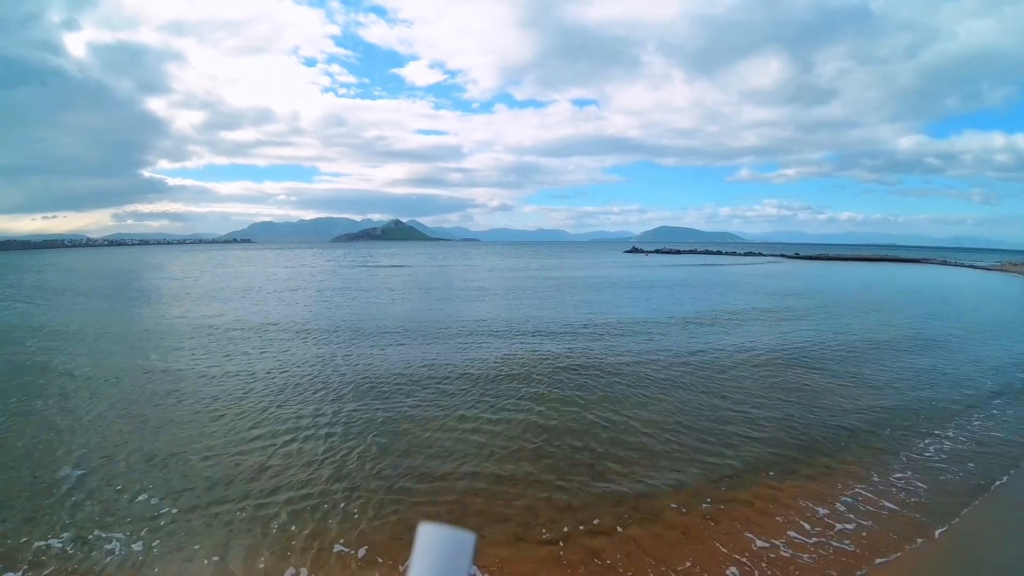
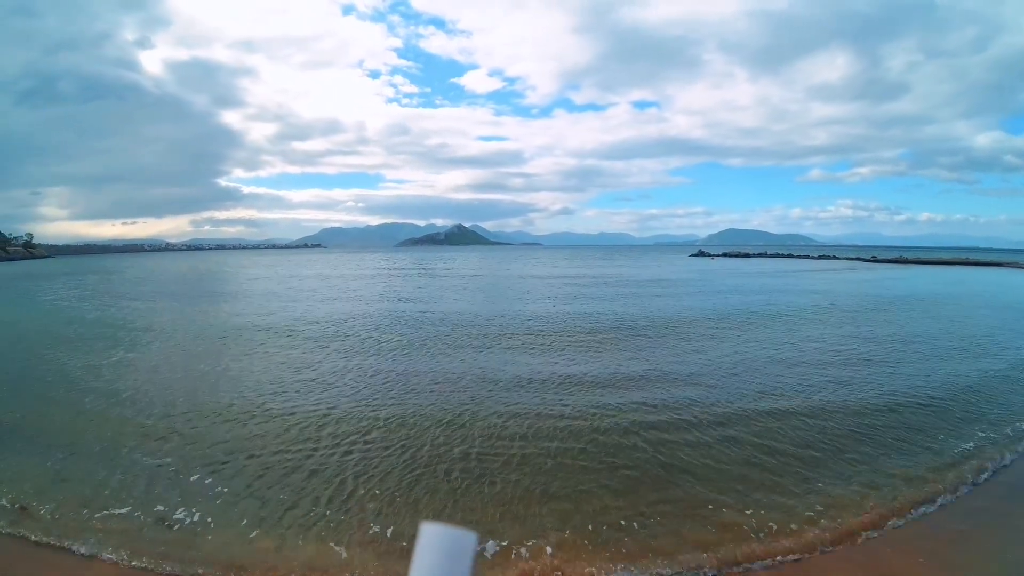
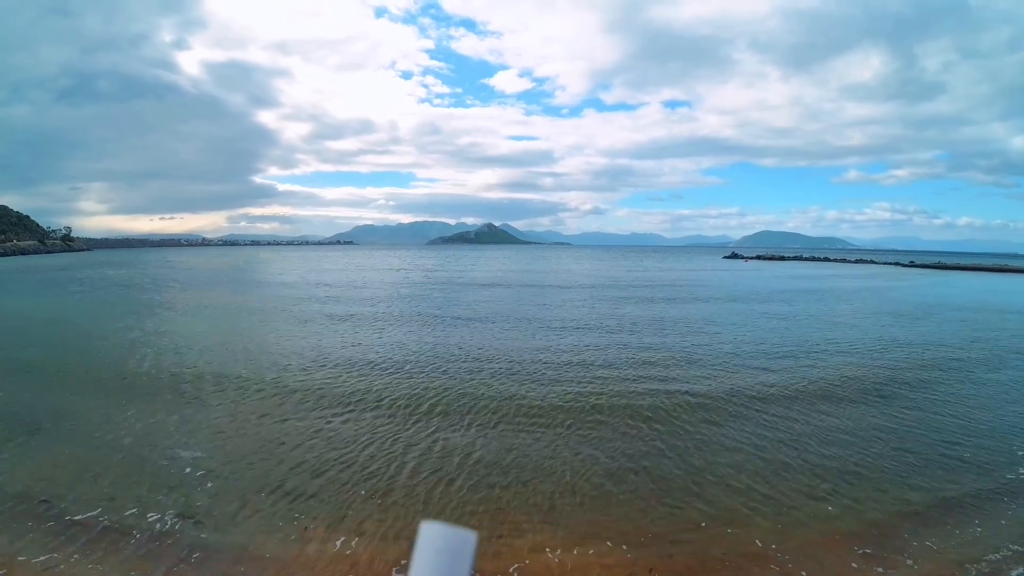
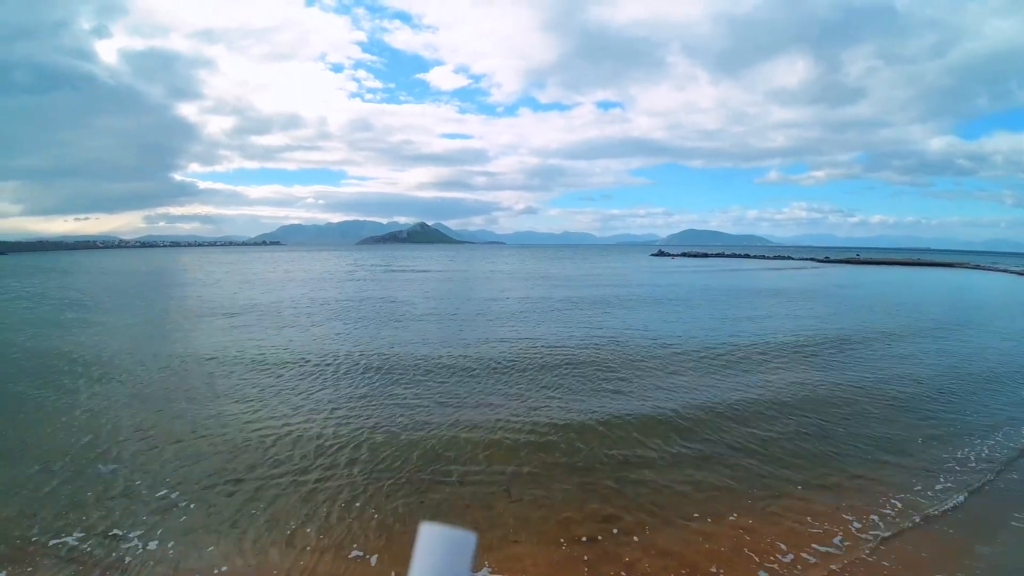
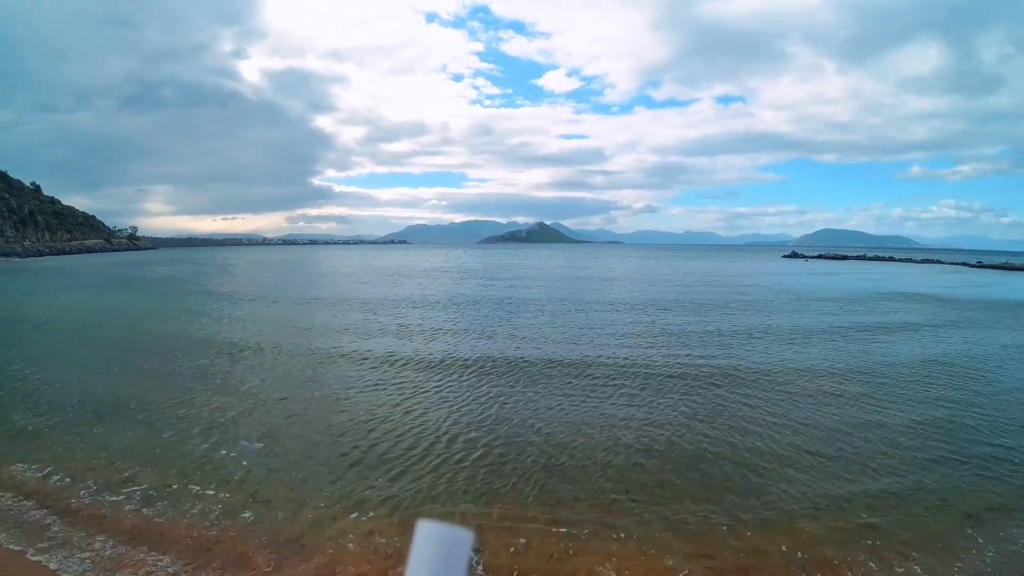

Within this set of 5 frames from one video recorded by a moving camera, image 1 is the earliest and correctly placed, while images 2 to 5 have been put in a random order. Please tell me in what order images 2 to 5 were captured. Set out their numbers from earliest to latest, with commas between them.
4, 2, 3, 5
